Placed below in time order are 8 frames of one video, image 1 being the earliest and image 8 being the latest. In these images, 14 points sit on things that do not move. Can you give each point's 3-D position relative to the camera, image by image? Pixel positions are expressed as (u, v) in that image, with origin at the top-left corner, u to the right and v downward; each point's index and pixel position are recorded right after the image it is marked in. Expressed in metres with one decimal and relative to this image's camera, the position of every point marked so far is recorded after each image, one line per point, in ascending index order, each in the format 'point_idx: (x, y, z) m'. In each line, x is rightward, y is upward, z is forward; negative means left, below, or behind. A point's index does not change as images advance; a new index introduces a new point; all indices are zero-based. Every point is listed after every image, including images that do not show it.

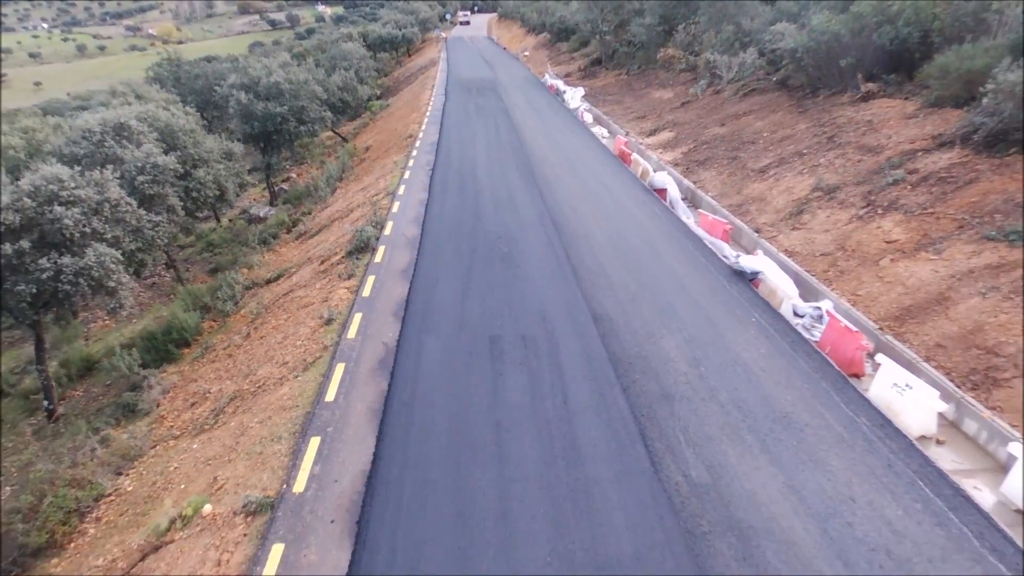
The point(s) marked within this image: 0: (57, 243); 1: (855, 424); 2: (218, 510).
0: (-6.8, +0.7, +9.4) m
1: (+3.8, -1.5, +6.8) m
2: (-2.9, -2.2, +6.3) m
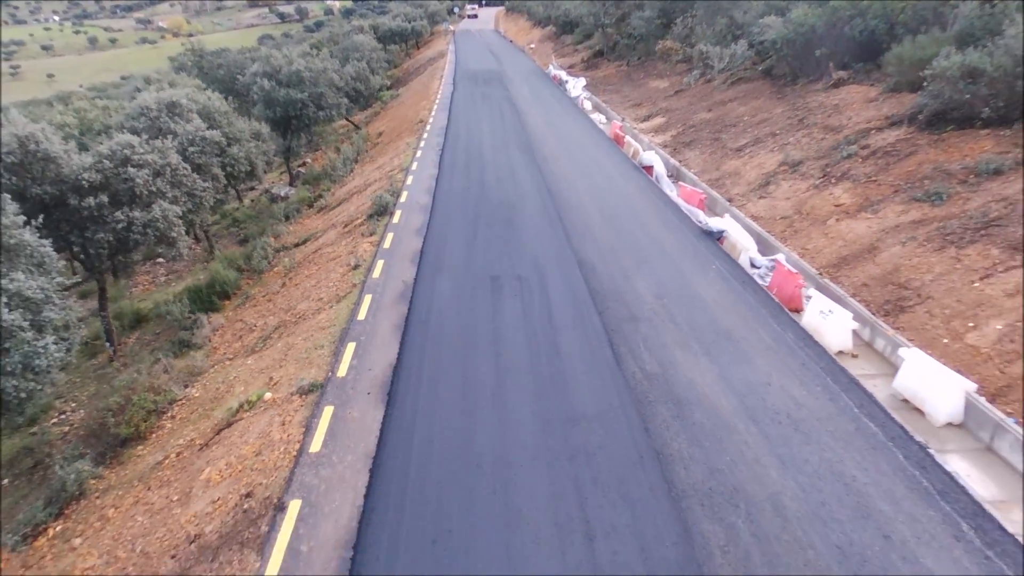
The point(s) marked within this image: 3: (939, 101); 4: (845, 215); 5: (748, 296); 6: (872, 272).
0: (-6.8, +1.6, +11.1) m
1: (+3.8, -0.7, +8.4) m
2: (-3.0, -1.3, +8.0) m
3: (+8.4, +3.6, +12.2) m
4: (+6.1, +1.4, +11.4) m
5: (+3.8, -0.1, +9.7) m
6: (+5.6, +0.3, +9.7) m
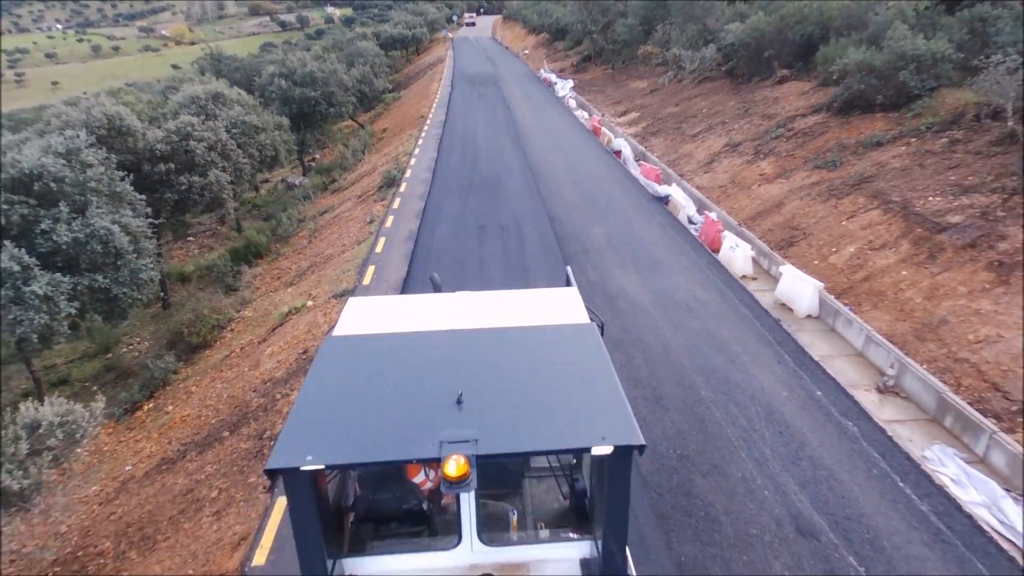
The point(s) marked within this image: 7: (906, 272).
0: (-7.1, +2.7, +13.8) m
1: (+3.4, +0.4, +11.1) m
2: (-3.4, -0.2, +10.7) m
3: (+8.1, +4.7, +14.9) m
4: (+5.8, +2.5, +14.1) m
5: (+3.4, +1.0, +12.4) m
6: (+5.3, +1.4, +12.4) m
7: (+5.9, +0.3, +9.4) m
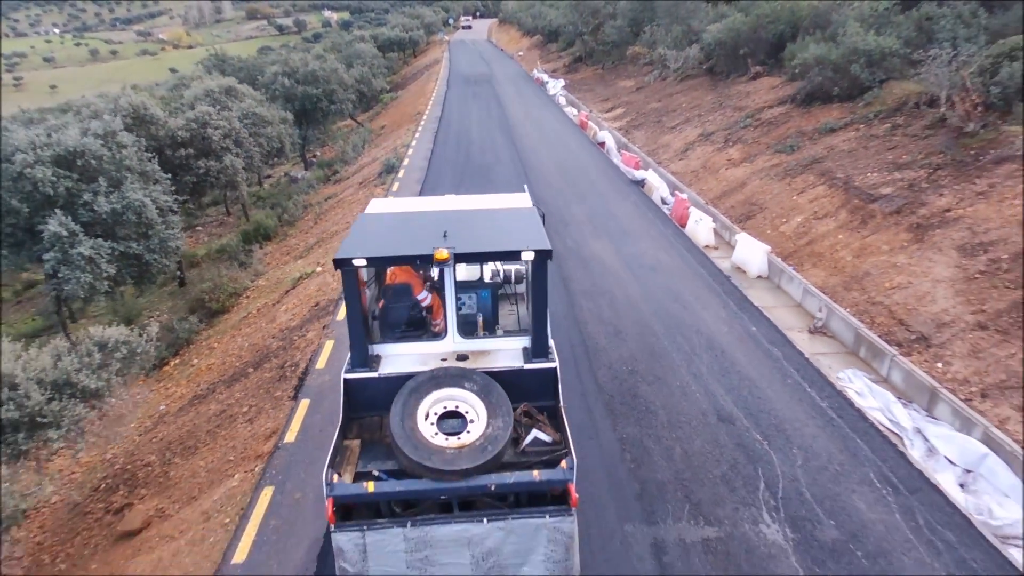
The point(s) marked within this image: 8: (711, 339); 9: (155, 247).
0: (-7.4, +3.3, +15.2) m
1: (+3.2, +1.0, +12.5) m
2: (-3.6, +0.4, +12.0) m
3: (+7.8, +5.3, +16.3) m
4: (+5.5, +3.1, +15.5) m
5: (+3.1, +1.6, +13.8) m
6: (+5.0, +2.0, +13.7) m
7: (+5.7, +0.9, +10.7) m
8: (+2.7, -0.7, +8.2) m
9: (-6.9, +0.8, +12.0) m
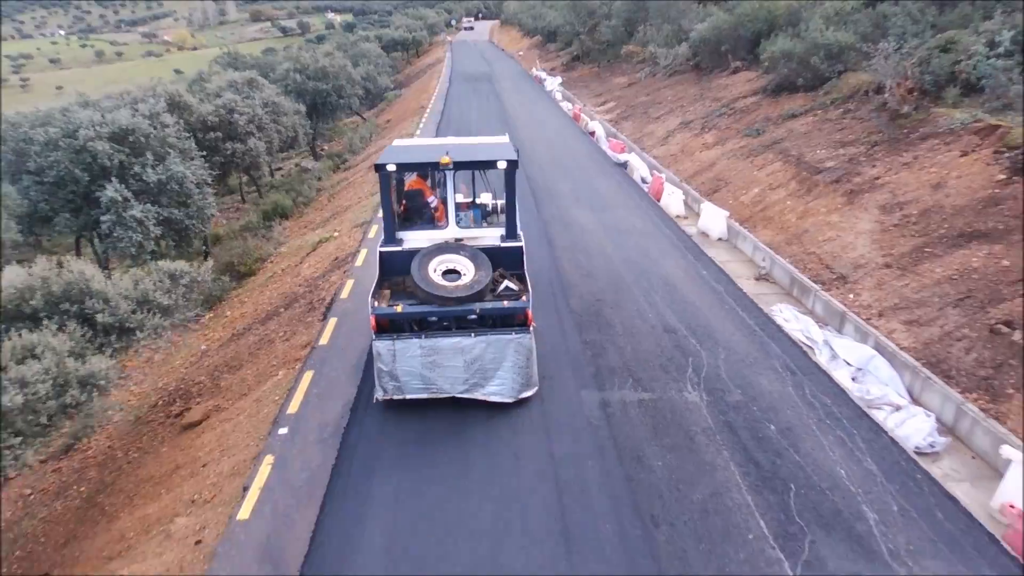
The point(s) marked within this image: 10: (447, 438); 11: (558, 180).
0: (-7.5, +4.1, +16.9) m
1: (+3.0, +1.8, +14.2) m
2: (-3.8, +1.2, +13.7) m
3: (+7.7, +6.1, +18.0) m
4: (+5.4, +3.9, +17.2) m
5: (+3.0, +2.4, +15.4) m
6: (+4.9, +2.8, +15.4) m
7: (+5.5, +1.7, +12.4) m
8: (+2.5, +0.1, +9.9) m
9: (-7.0, +1.7, +13.7) m
10: (-0.7, -1.4, +5.9) m
11: (+1.2, +2.8, +16.3) m
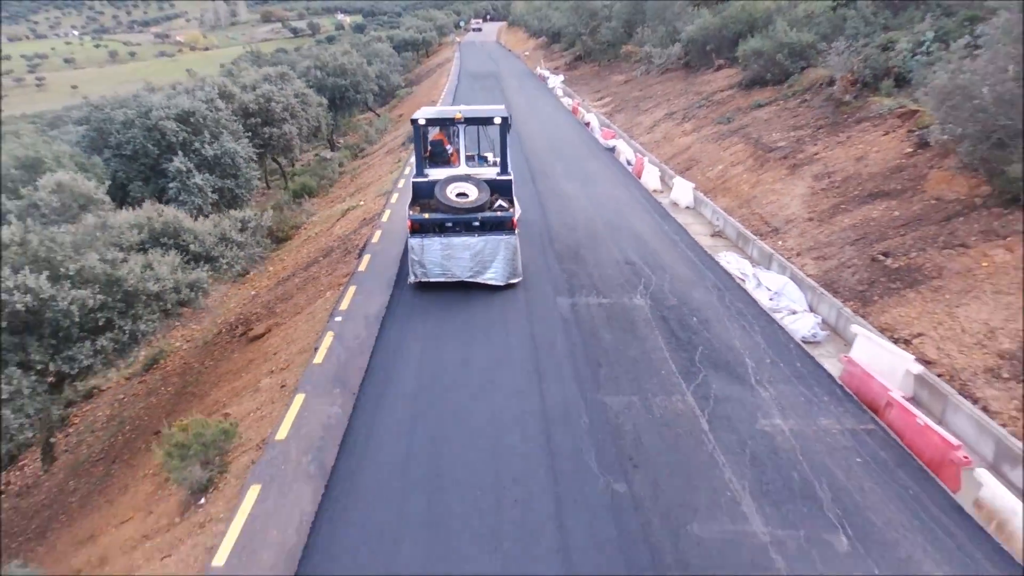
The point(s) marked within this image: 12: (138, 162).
0: (-7.5, +5.1, +19.3) m
1: (+3.0, +2.8, +16.5) m
2: (-3.8, +2.2, +16.1) m
3: (+7.7, +7.0, +20.3) m
4: (+5.4, +4.8, +19.5) m
5: (+3.0, +3.4, +17.8) m
6: (+4.9, +3.8, +17.7) m
7: (+5.5, +2.7, +14.7) m
8: (+2.5, +1.1, +12.2) m
9: (-7.0, +2.7, +16.1) m
10: (-0.8, -0.4, +8.3) m
11: (+1.3, +3.8, +18.6) m
12: (-8.8, +3.0, +14.7) m
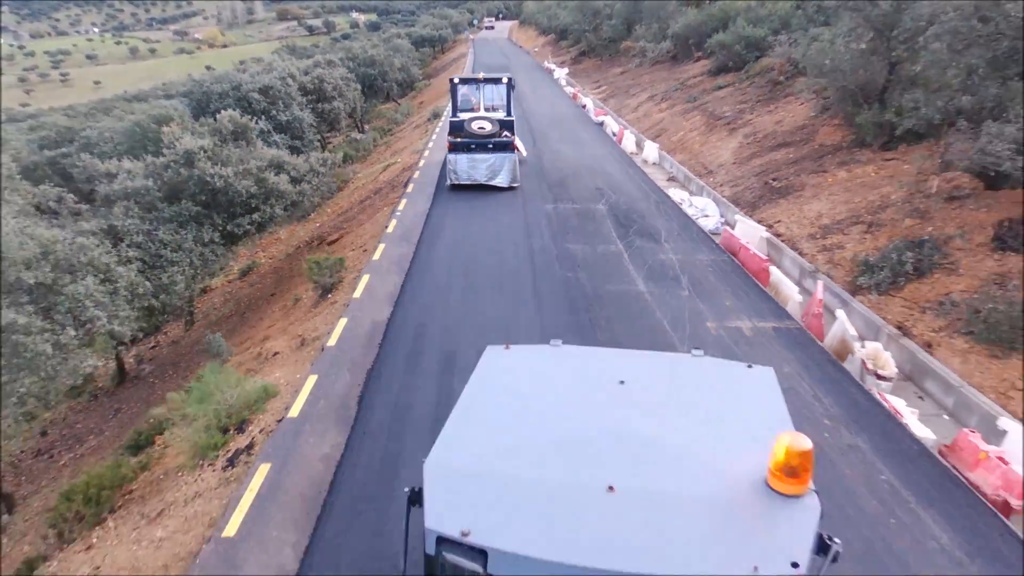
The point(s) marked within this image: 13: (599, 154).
0: (-7.2, +7.2, +23.7) m
1: (+3.2, +4.7, +20.8) m
2: (-3.6, +4.2, +20.5) m
3: (+8.0, +8.9, +24.5) m
4: (+5.6, +6.7, +23.7) m
5: (+3.2, +5.3, +22.0) m
6: (+5.1, +5.7, +22.0) m
7: (+5.7, +4.6, +18.9) m
8: (+2.6, +3.0, +16.5) m
9: (-6.8, +4.7, +20.5) m
10: (-0.7, +1.6, +12.6) m
11: (+1.5, +5.8, +22.9) m
12: (-8.7, +5.0, +19.1) m
13: (+2.7, +4.1, +19.2) m
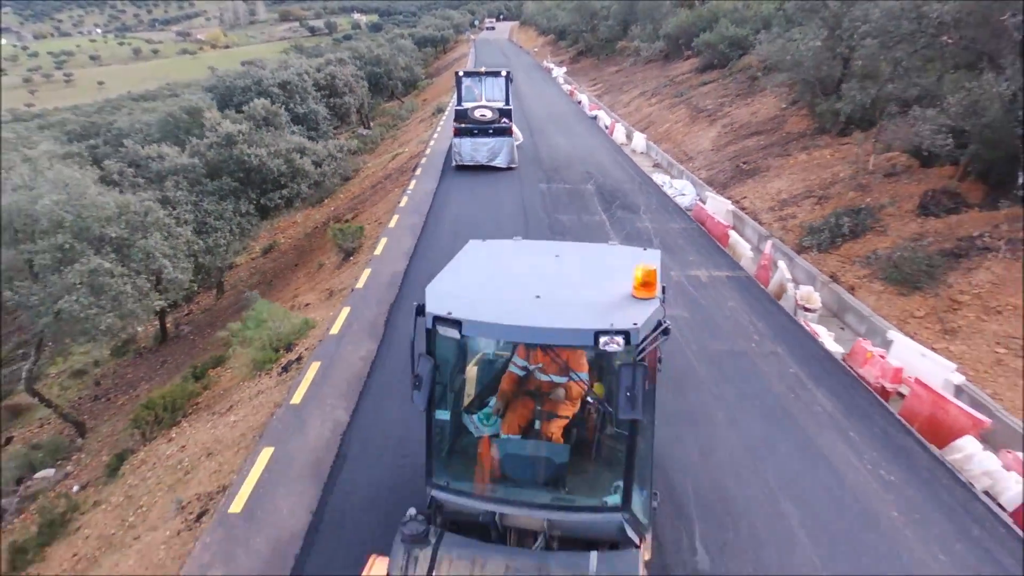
0: (-7.3, +7.9, +25.4) m
1: (+3.2, +5.4, +22.4) m
2: (-3.6, +4.9, +22.1) m
3: (+8.0, +9.6, +26.1) m
4: (+5.6, +7.4, +25.4) m
5: (+3.2, +6.0, +23.7) m
6: (+5.1, +6.4, +23.6) m
7: (+5.6, +5.3, +20.6) m
8: (+2.5, +3.7, +18.2) m
9: (-6.9, +5.4, +22.2) m
10: (-0.8, +2.3, +14.2) m
11: (+1.4, +6.5, +24.6) m
12: (-8.7, +5.7, +20.8) m
13: (+2.7, +4.8, +20.9) m
